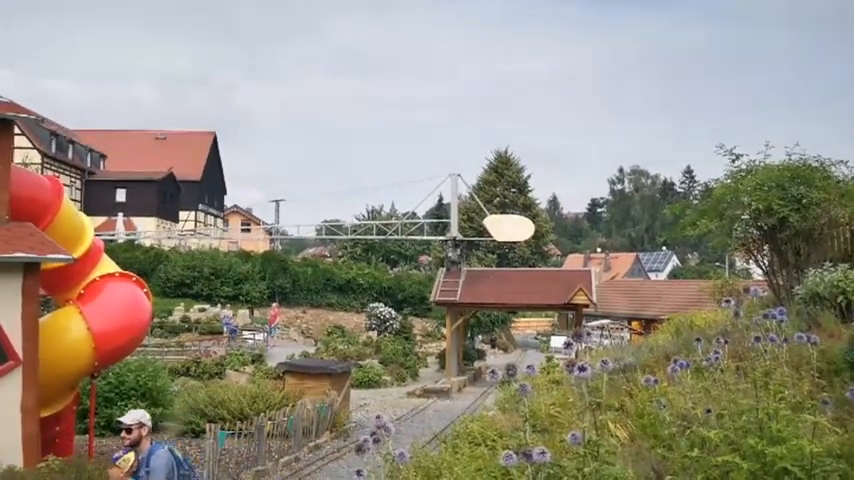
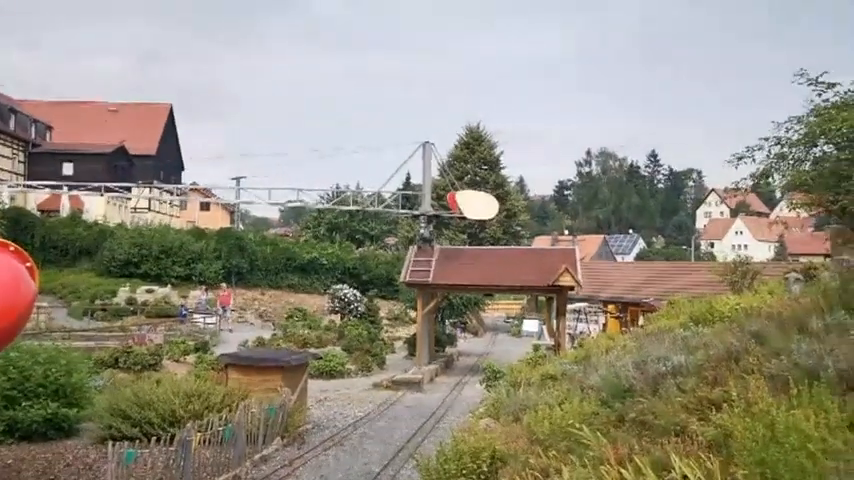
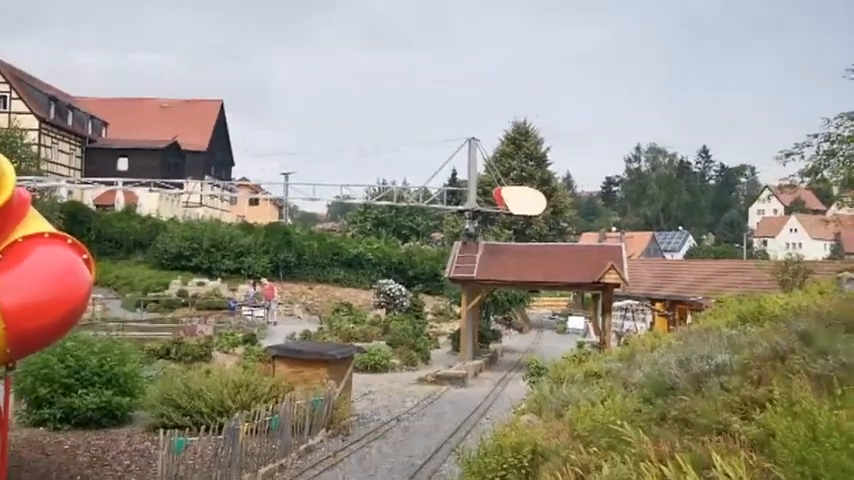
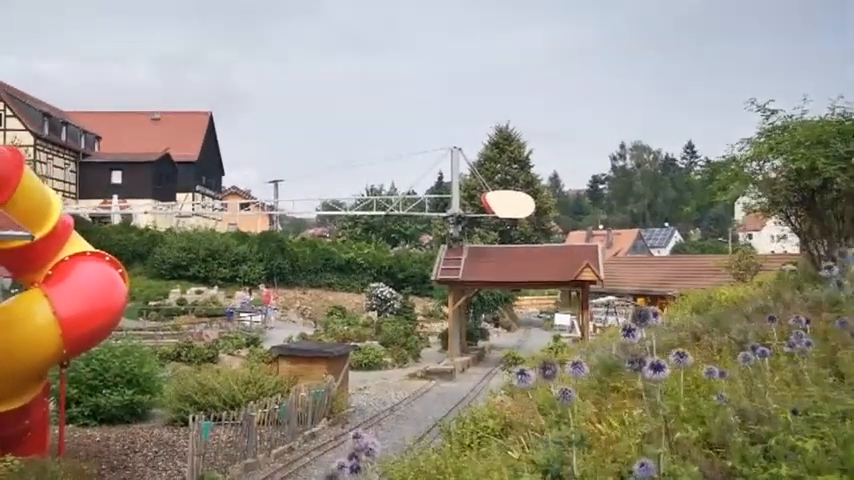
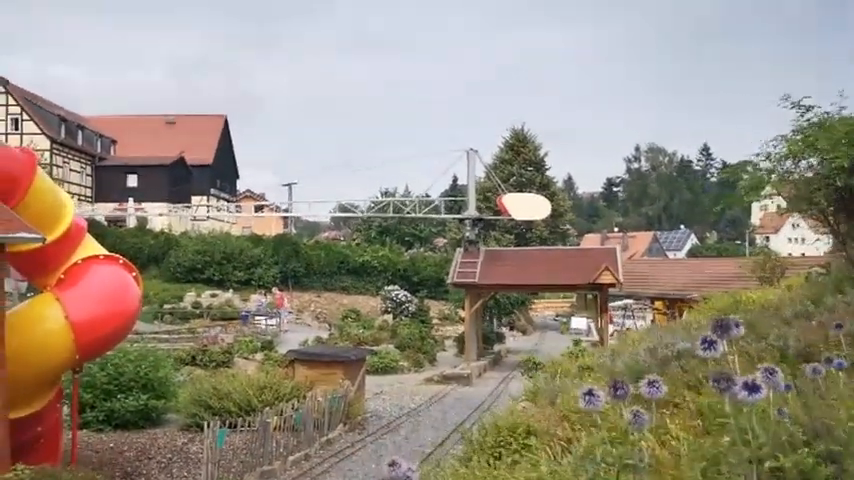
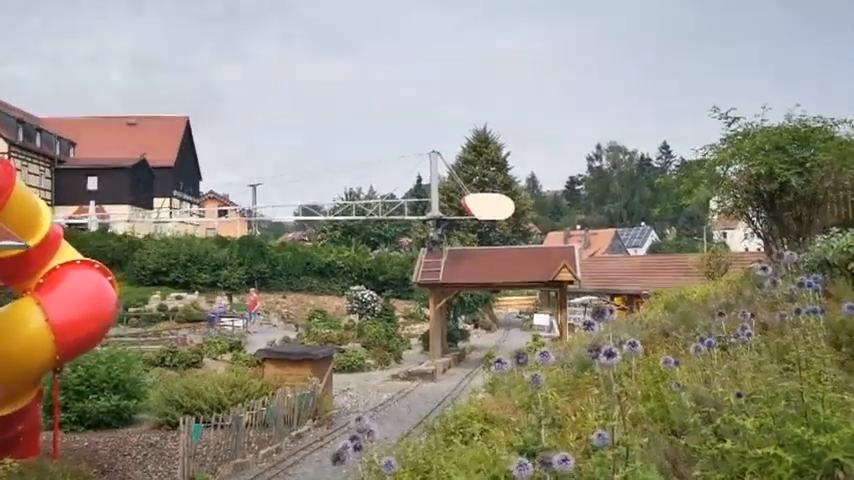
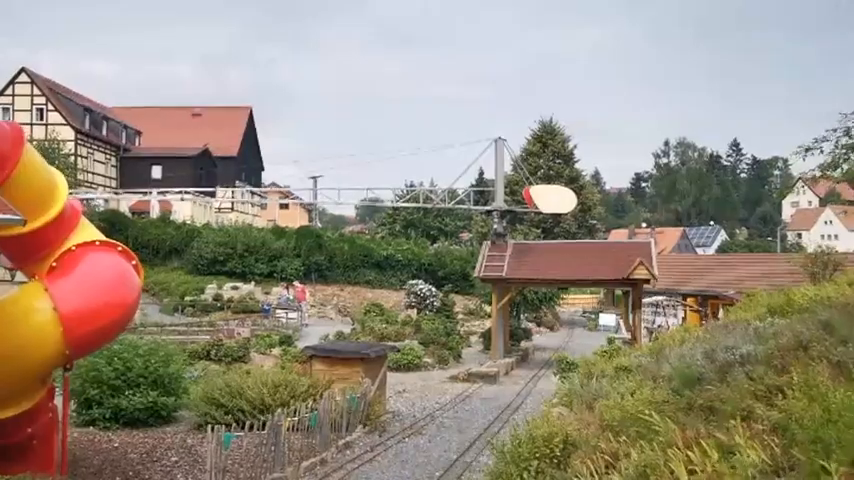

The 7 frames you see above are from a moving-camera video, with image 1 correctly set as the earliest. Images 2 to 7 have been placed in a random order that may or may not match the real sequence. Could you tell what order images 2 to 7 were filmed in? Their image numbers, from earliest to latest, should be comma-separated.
6, 4, 5, 7, 3, 2
